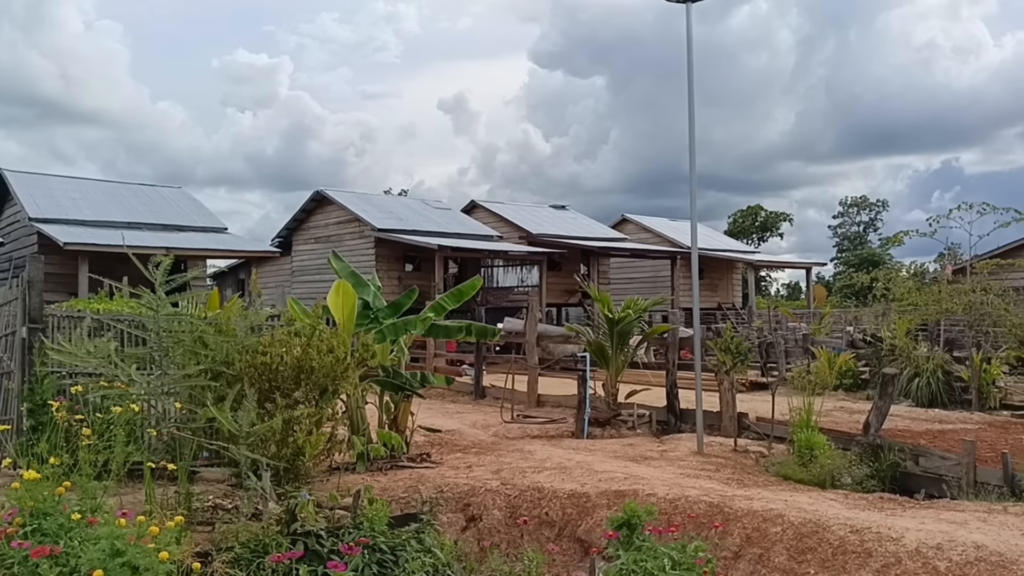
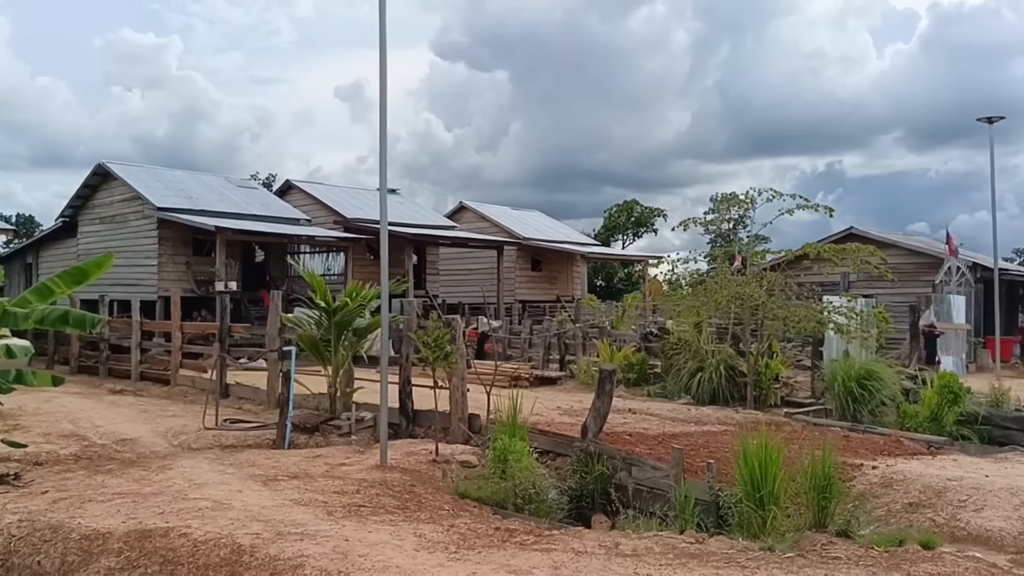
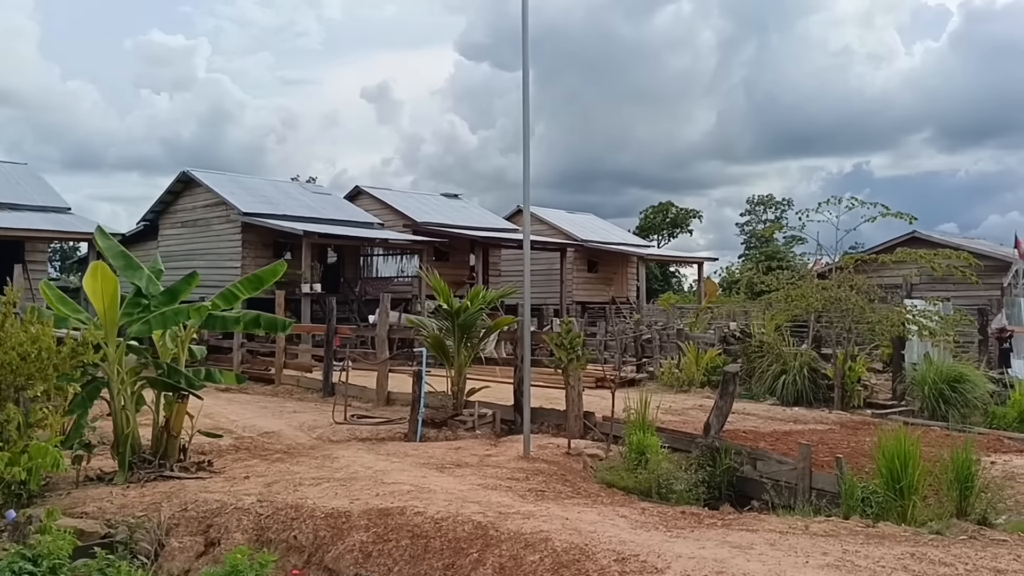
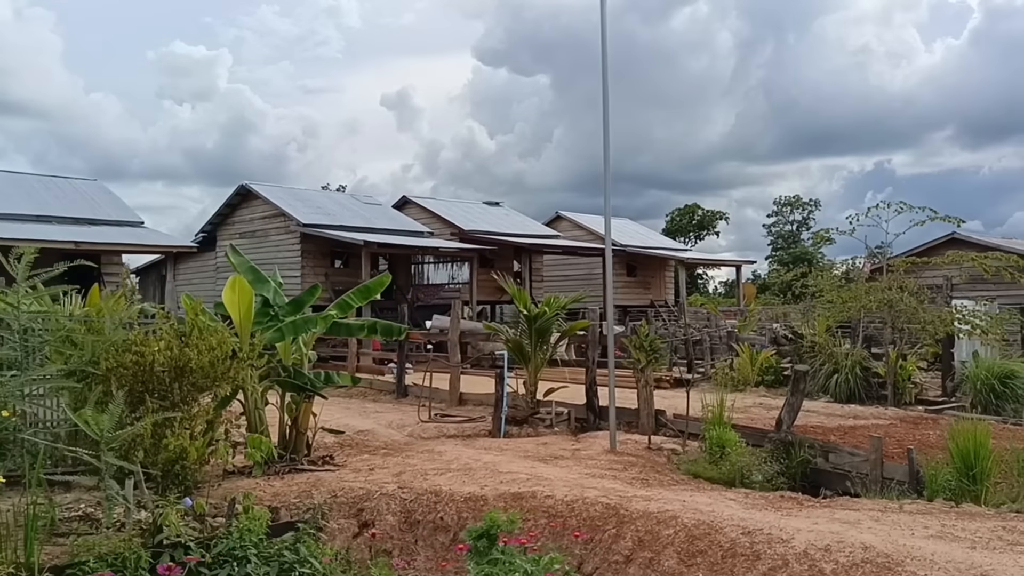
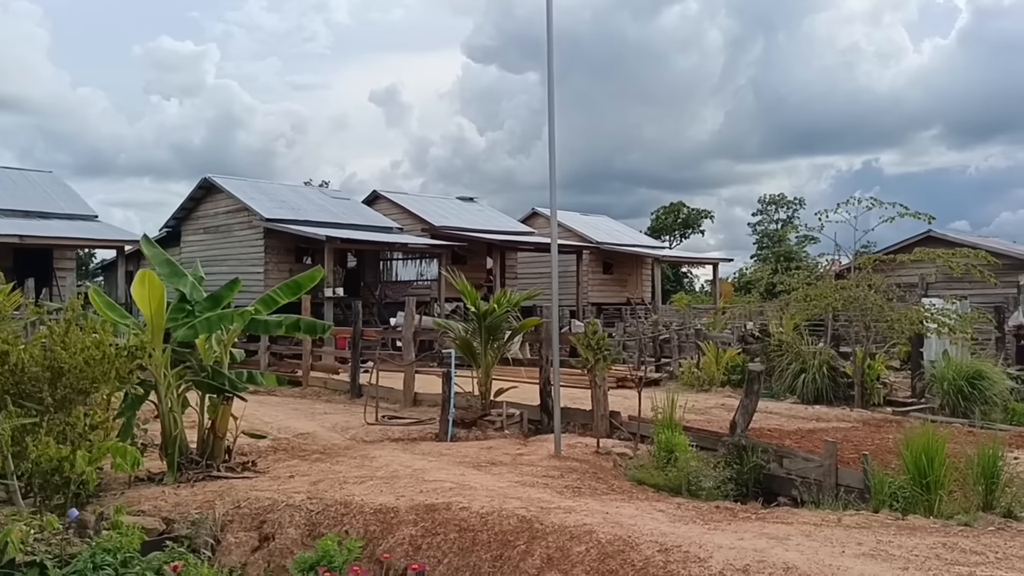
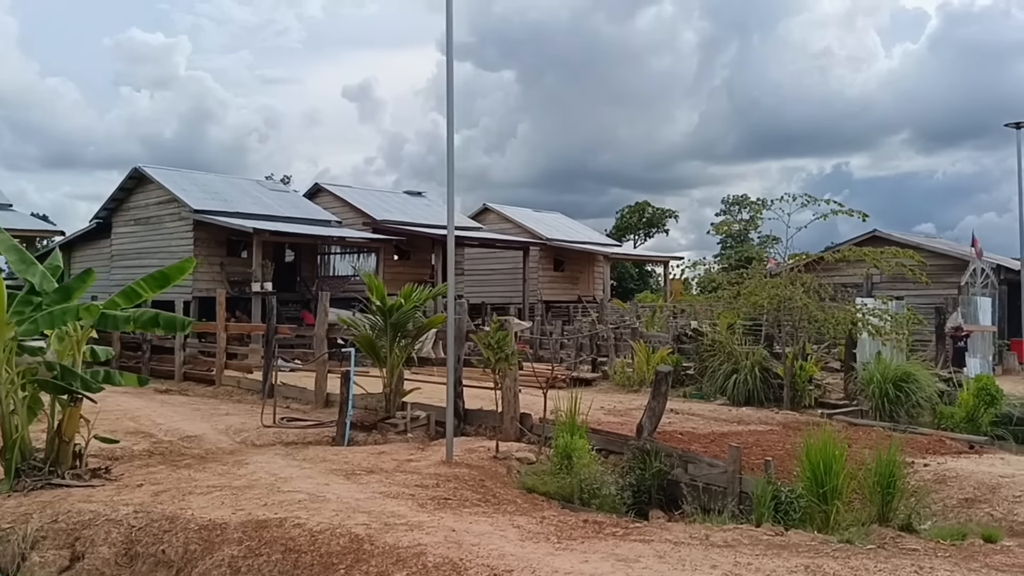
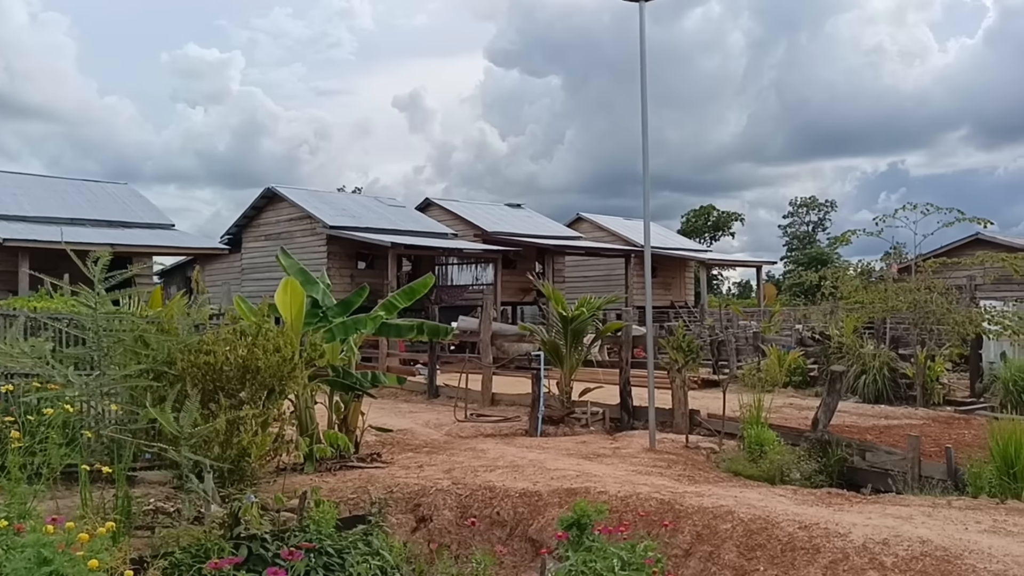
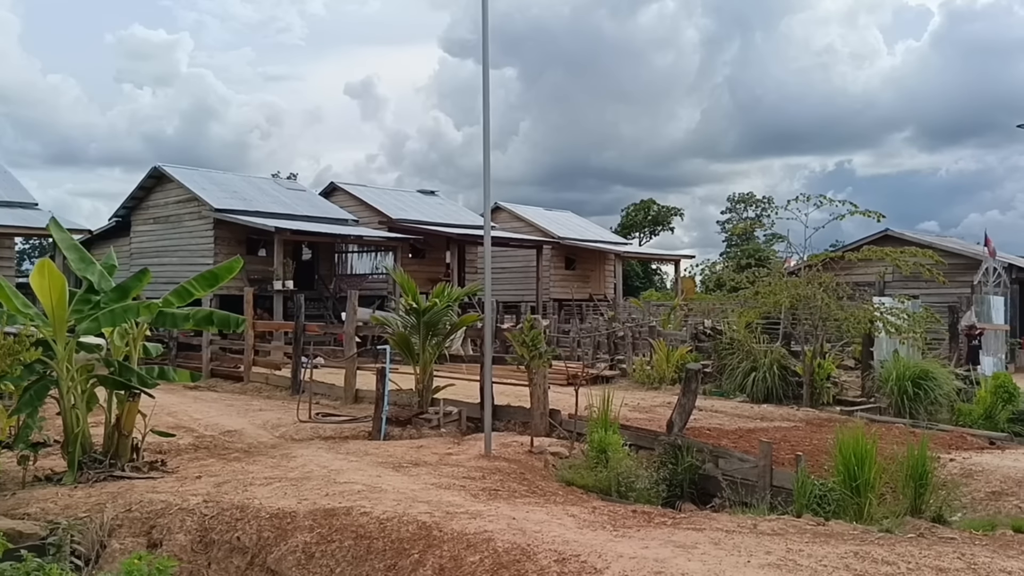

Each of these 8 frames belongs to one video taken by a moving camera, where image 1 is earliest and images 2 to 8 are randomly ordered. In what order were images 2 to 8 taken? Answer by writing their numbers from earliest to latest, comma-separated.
7, 4, 5, 3, 8, 6, 2
